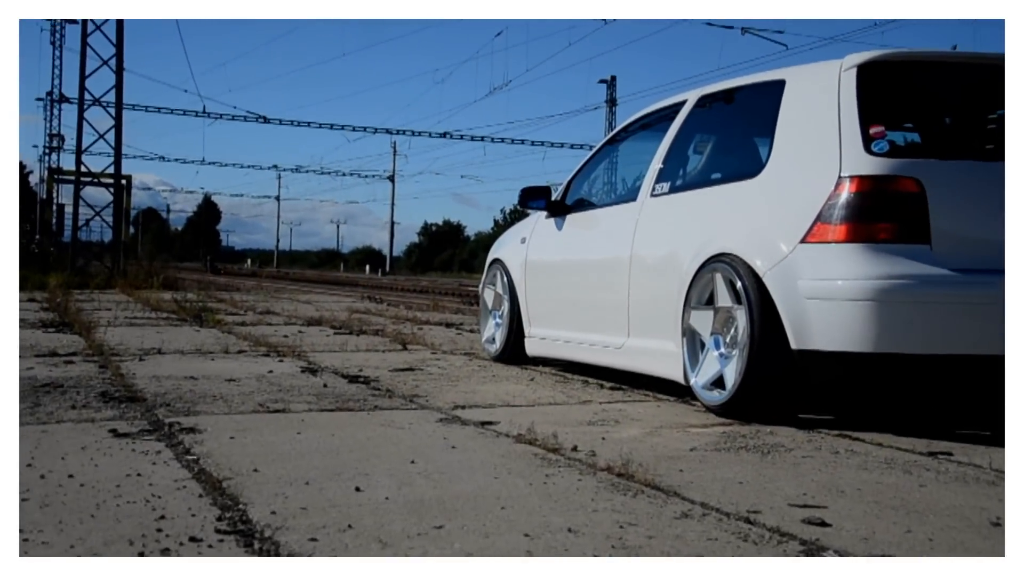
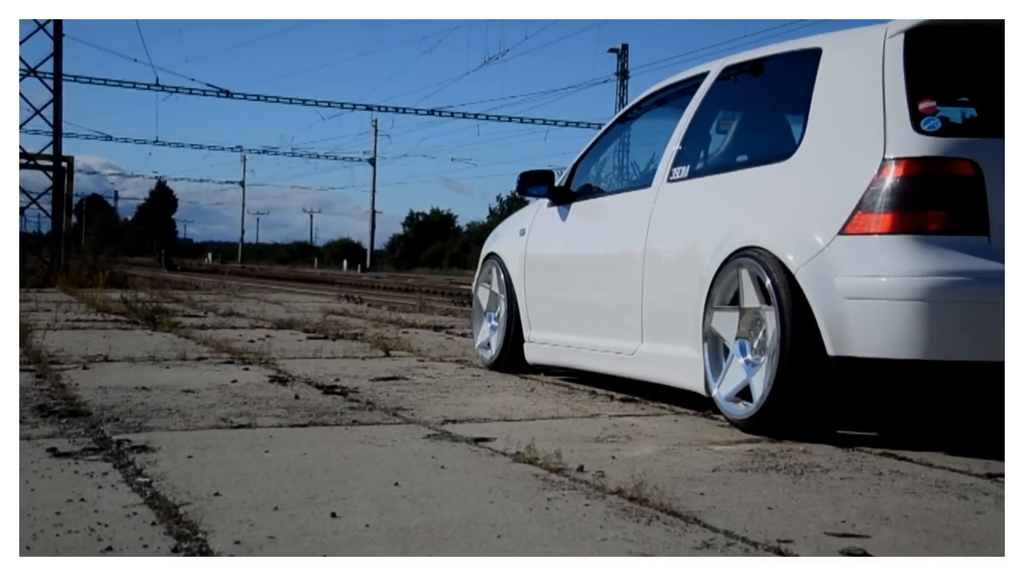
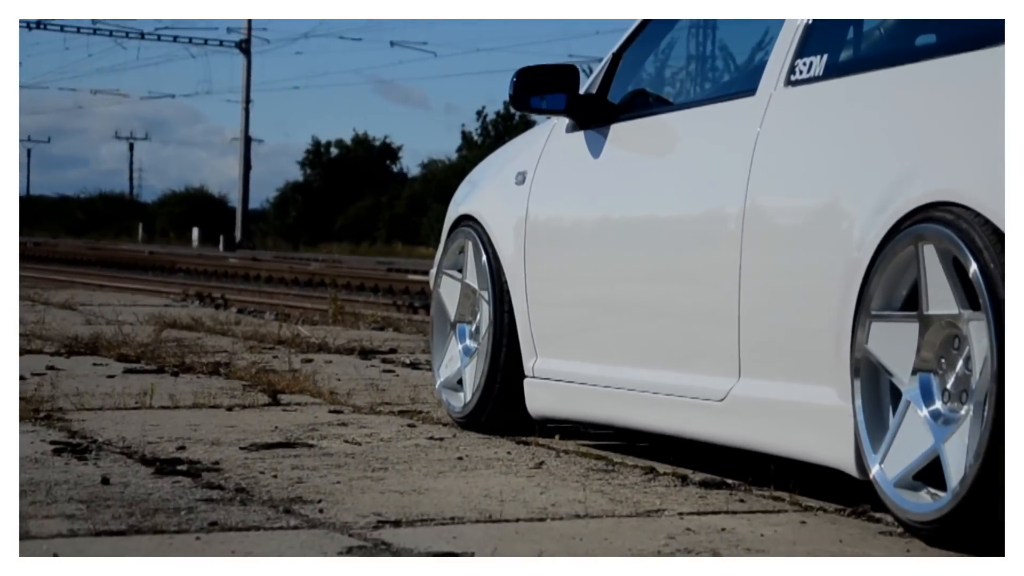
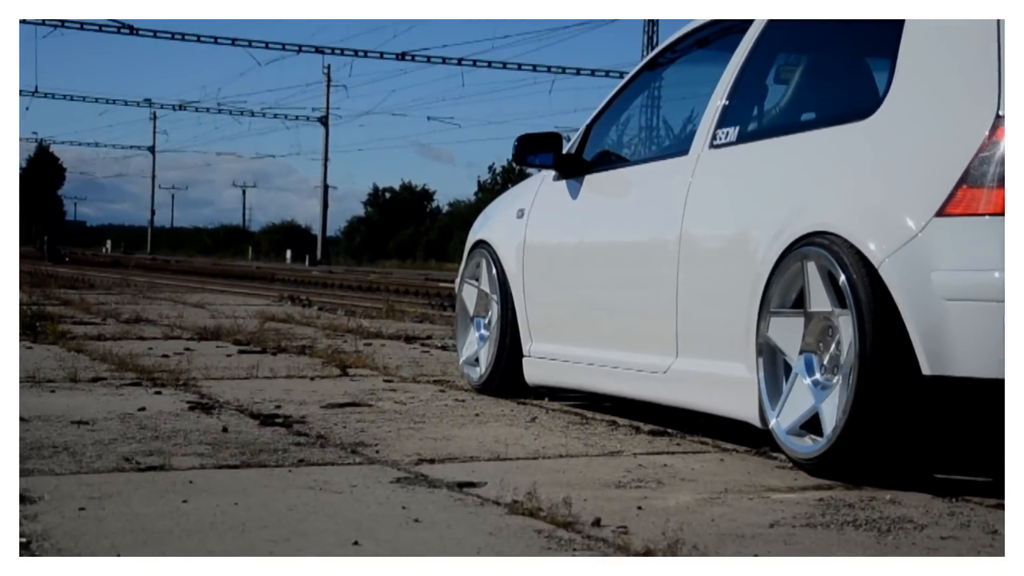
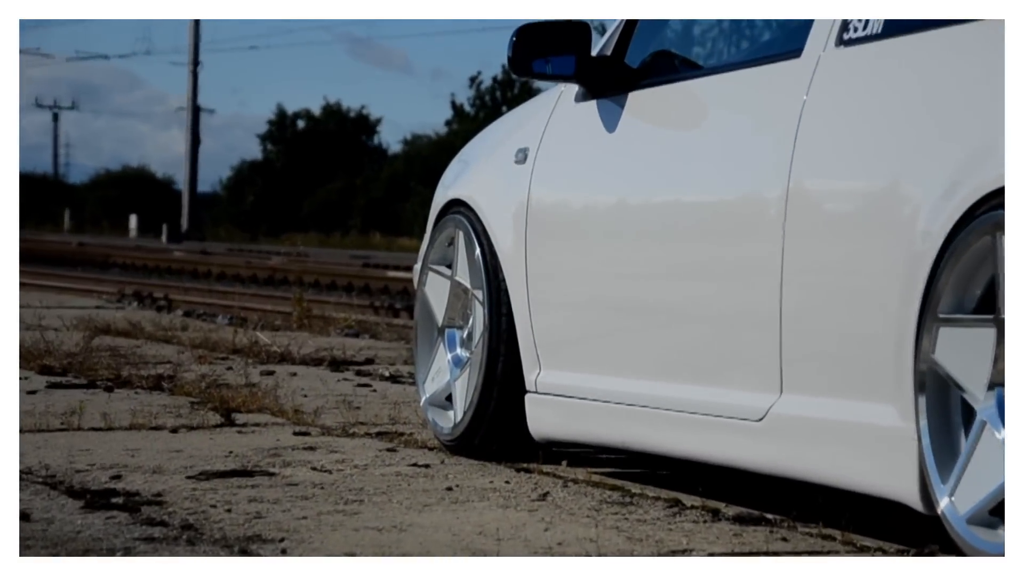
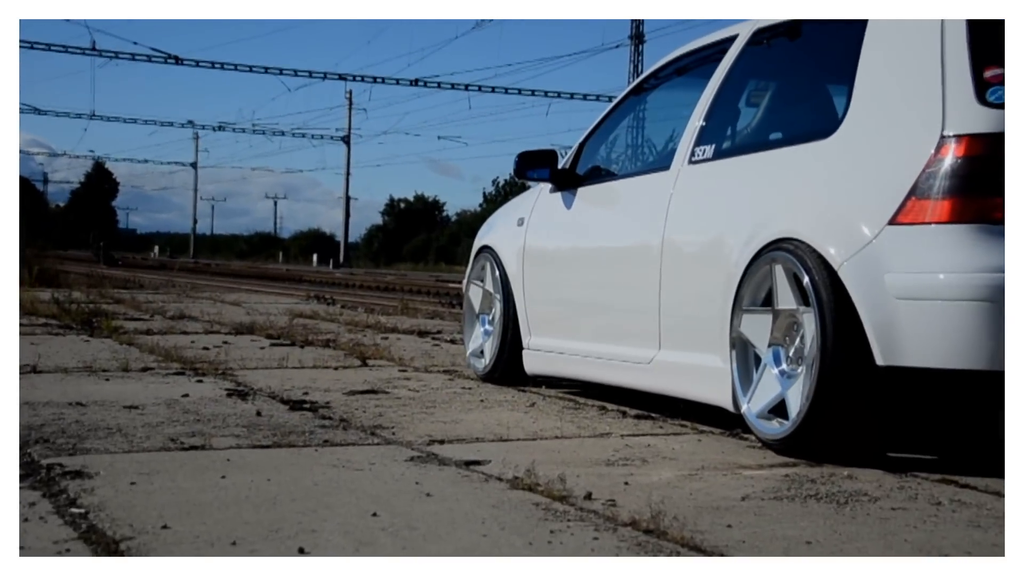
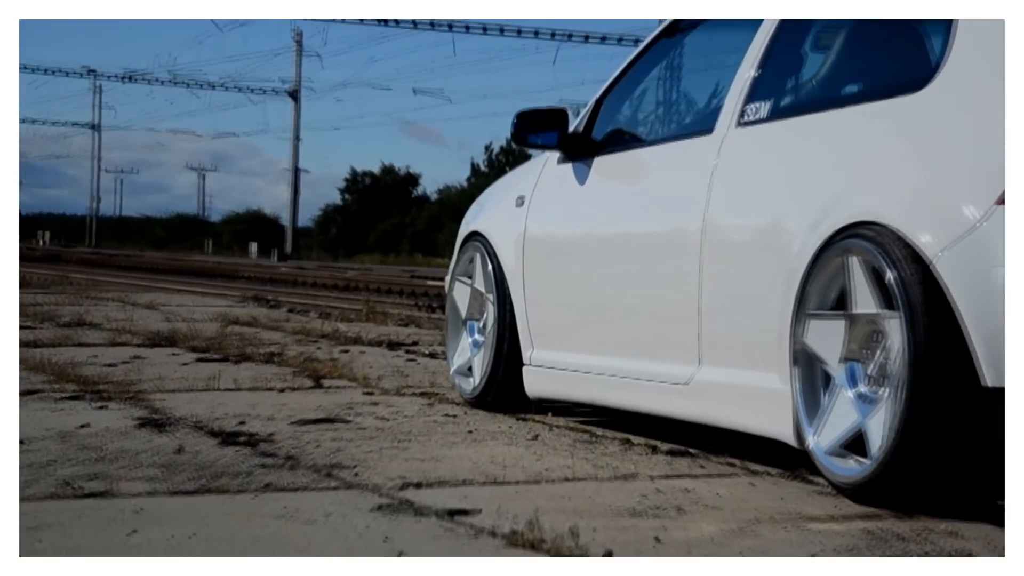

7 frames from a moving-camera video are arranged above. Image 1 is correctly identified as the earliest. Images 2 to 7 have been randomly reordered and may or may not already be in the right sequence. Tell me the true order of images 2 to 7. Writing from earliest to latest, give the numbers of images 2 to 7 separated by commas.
2, 6, 4, 7, 3, 5
